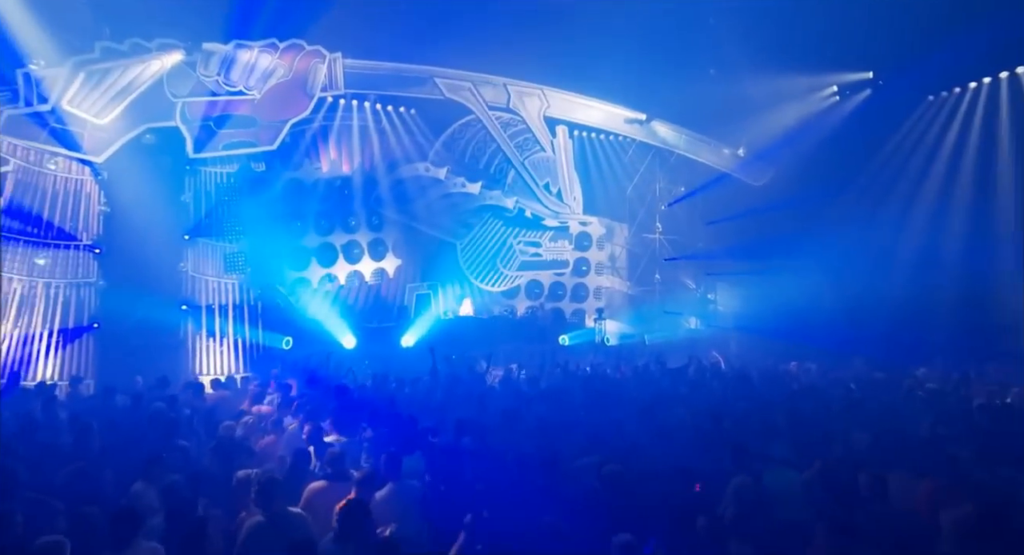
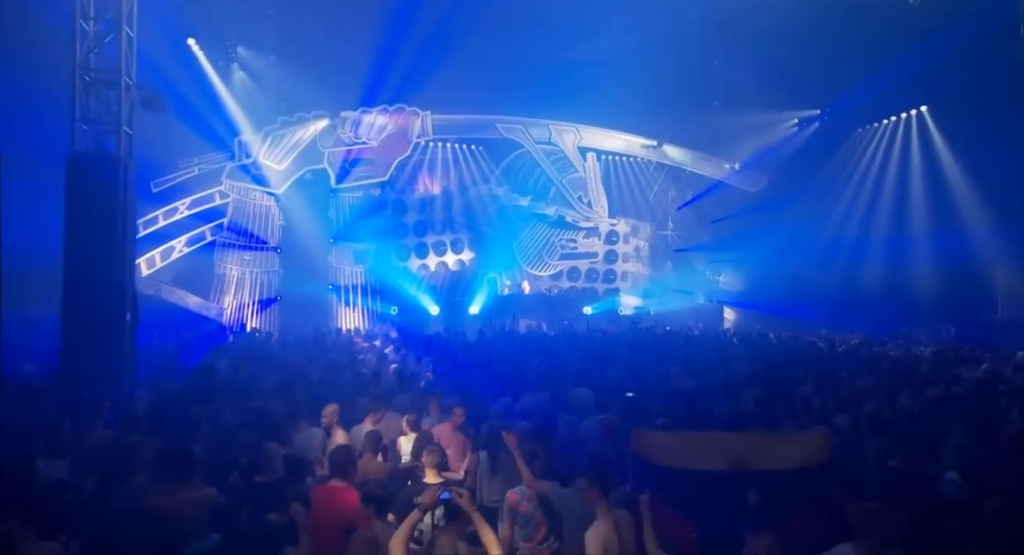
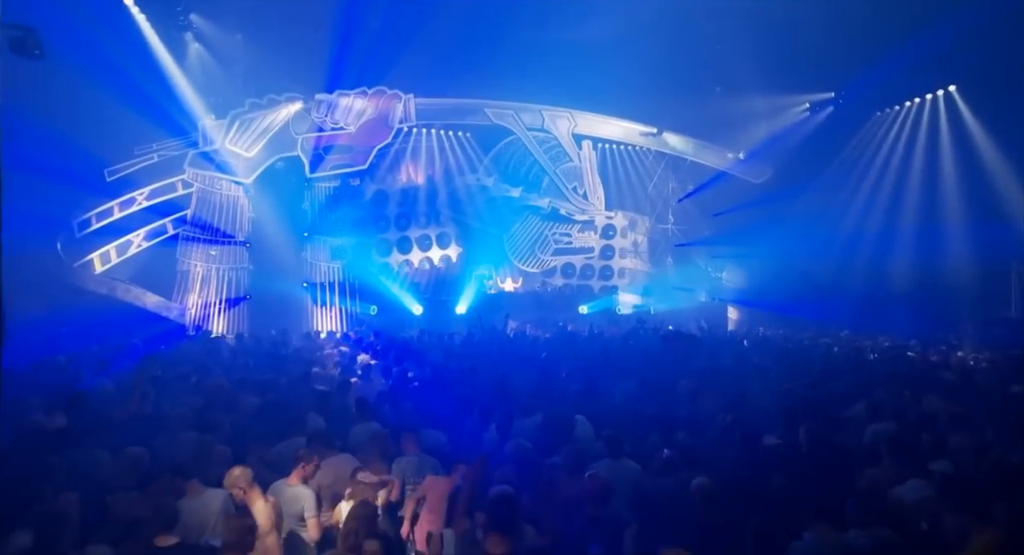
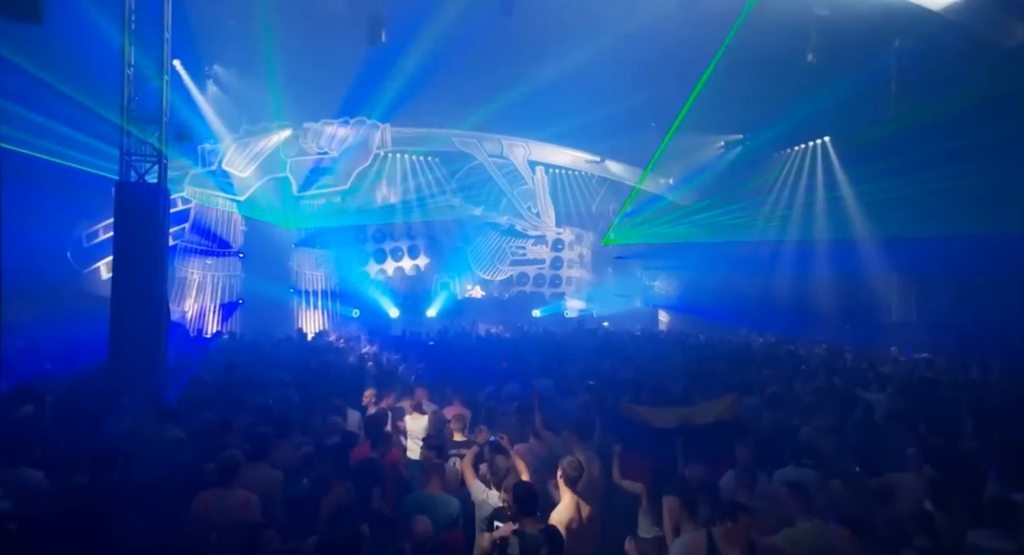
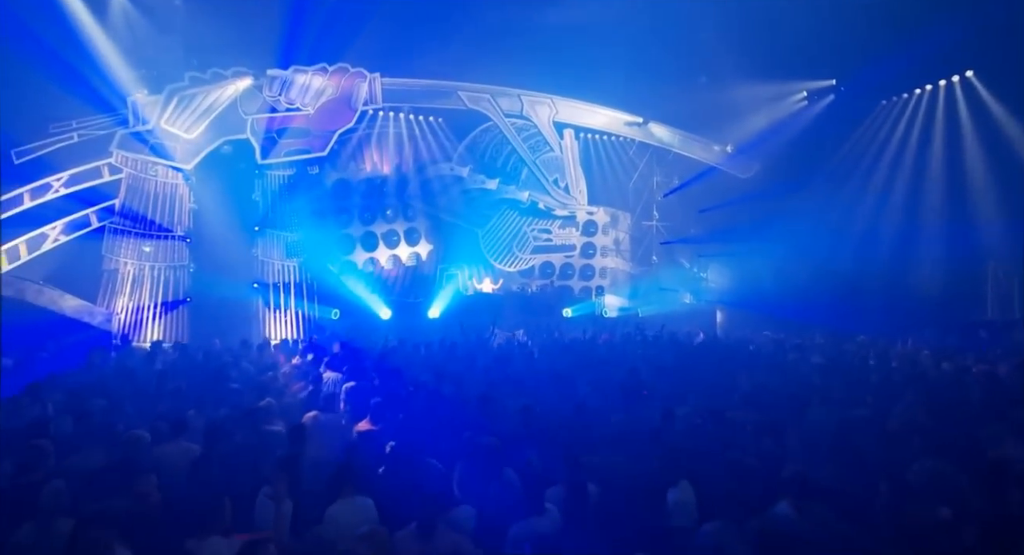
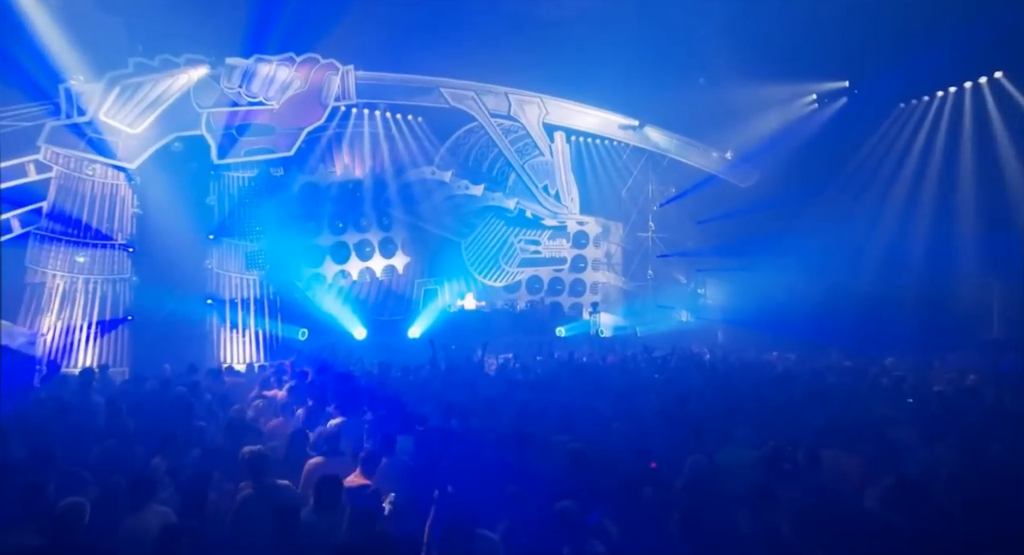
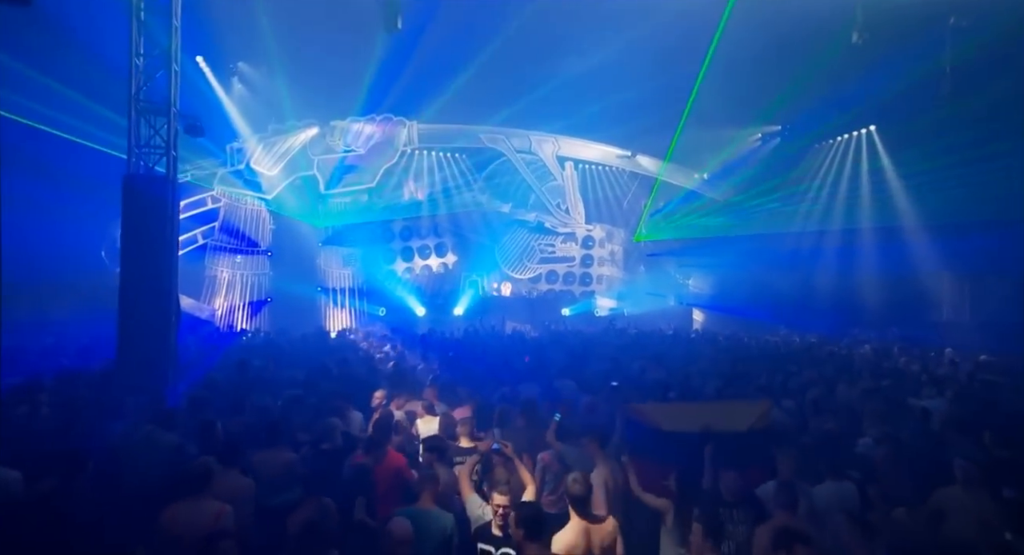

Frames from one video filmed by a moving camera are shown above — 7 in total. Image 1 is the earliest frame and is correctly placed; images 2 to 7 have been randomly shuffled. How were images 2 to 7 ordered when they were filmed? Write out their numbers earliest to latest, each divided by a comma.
6, 5, 3, 2, 7, 4
